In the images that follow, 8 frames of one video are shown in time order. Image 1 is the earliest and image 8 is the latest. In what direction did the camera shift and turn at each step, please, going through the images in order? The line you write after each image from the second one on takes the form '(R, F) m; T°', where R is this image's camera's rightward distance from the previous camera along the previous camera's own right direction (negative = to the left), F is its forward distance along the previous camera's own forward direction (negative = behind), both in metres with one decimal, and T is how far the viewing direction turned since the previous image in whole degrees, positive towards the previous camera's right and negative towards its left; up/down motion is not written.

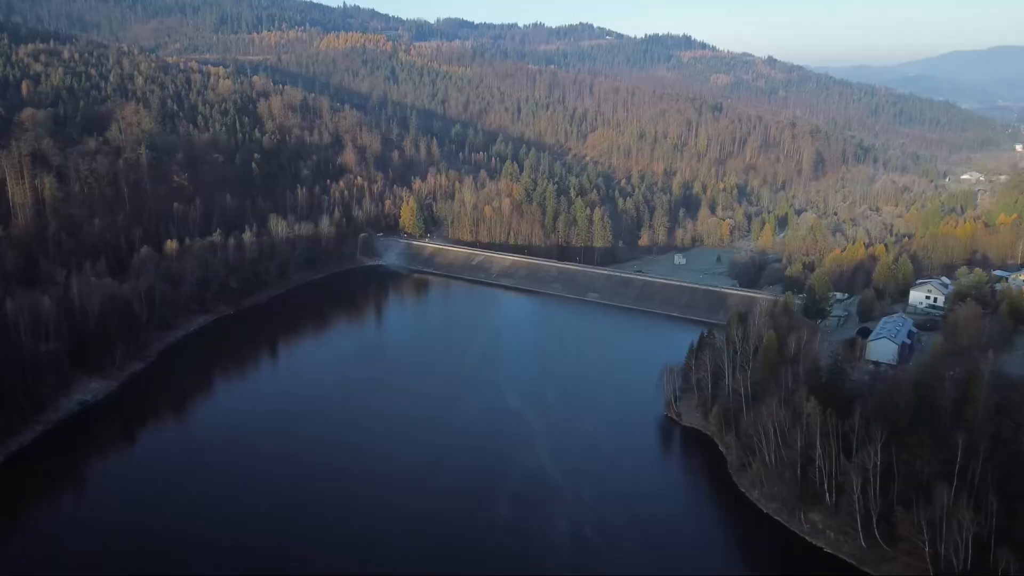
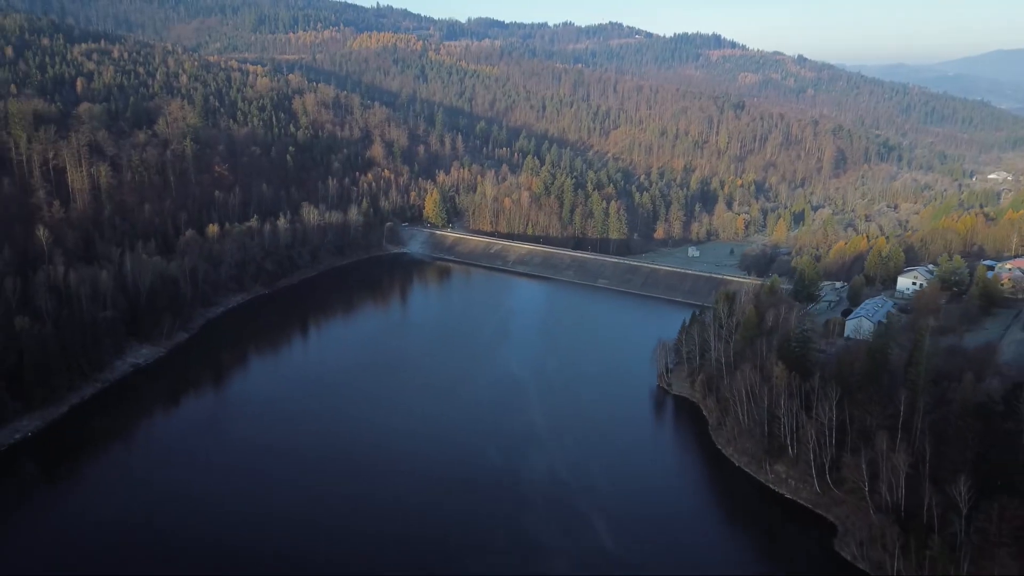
(+0.9, -2.4) m; -2°
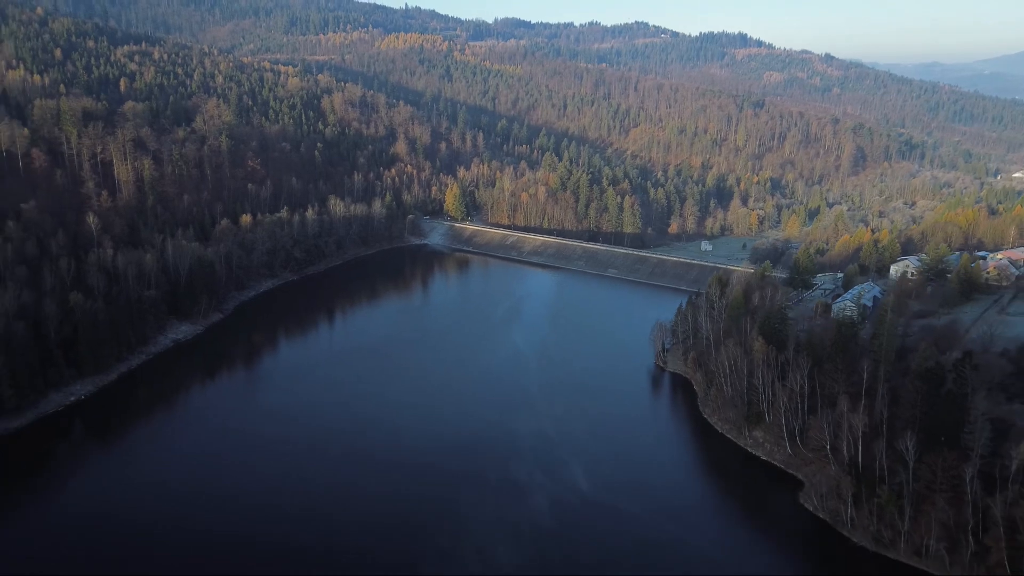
(+0.8, -2.1) m; -2°
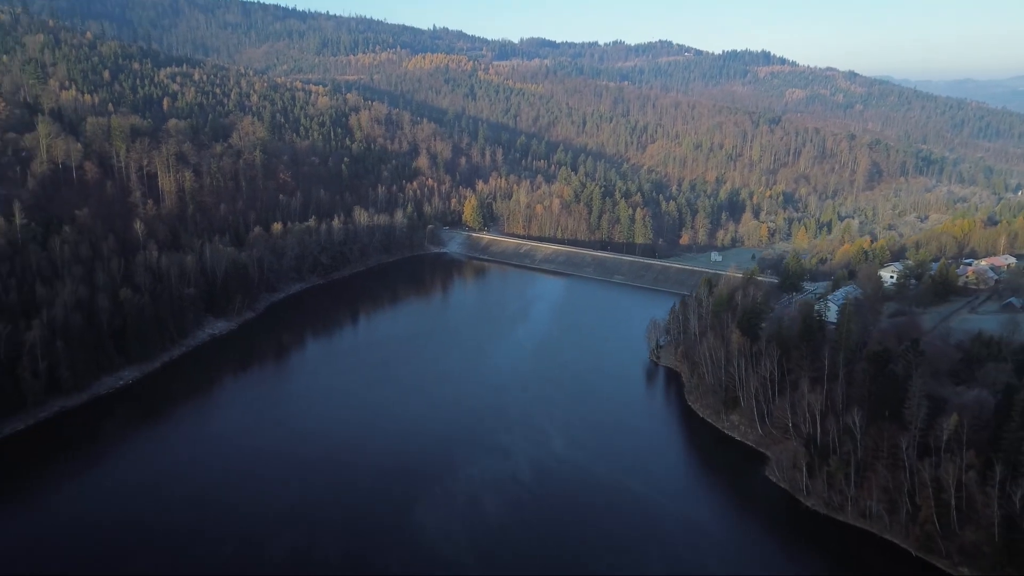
(+1.0, -2.5) m; -2°
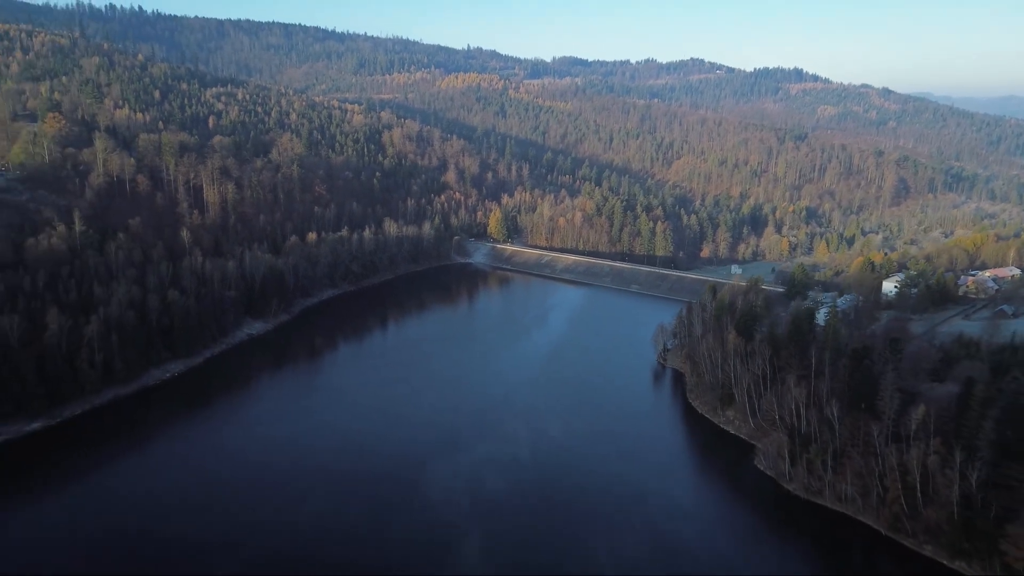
(+0.9, -2.1) m; -3°
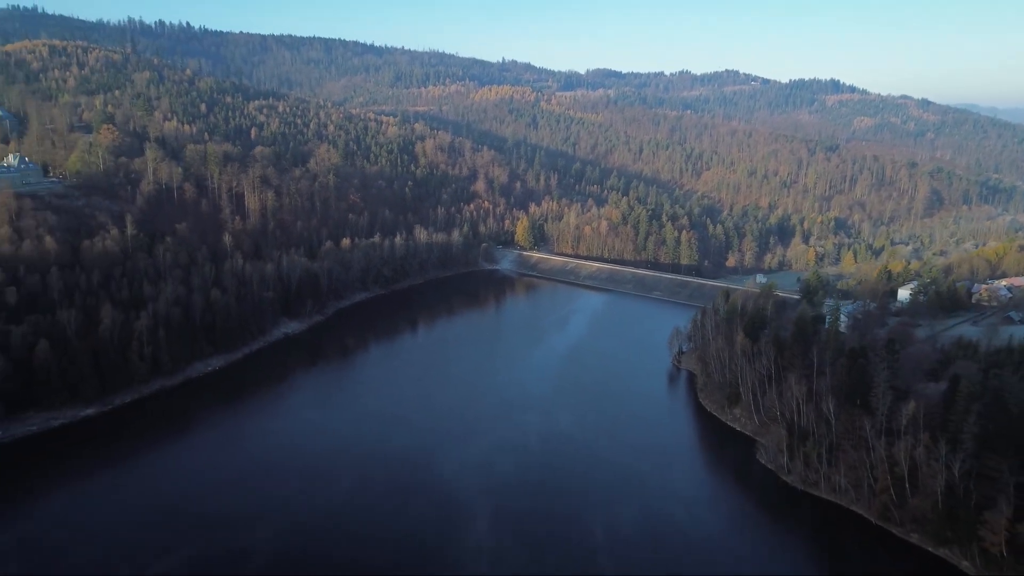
(+0.7, -1.6) m; -3°
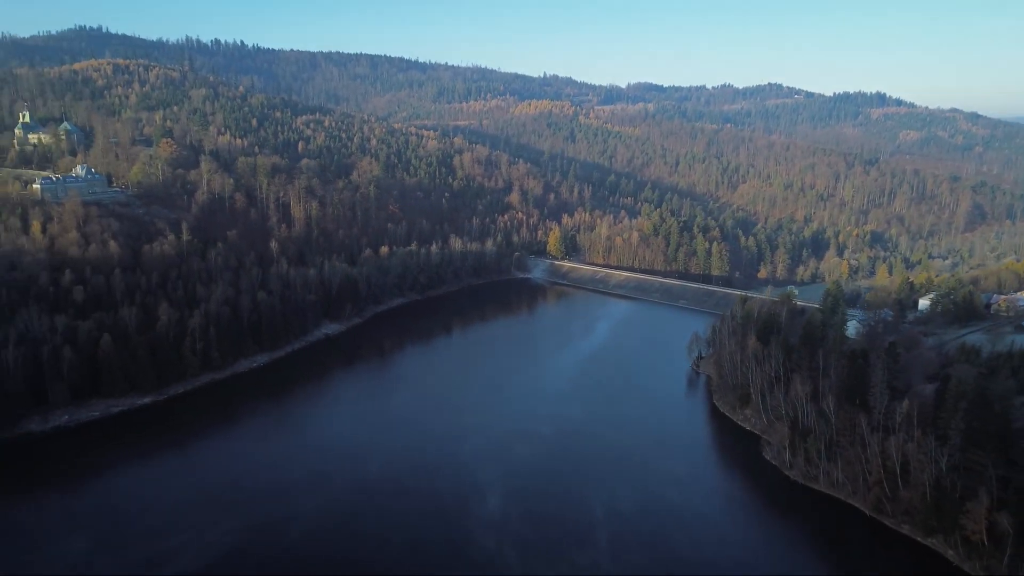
(+0.8, -1.8) m; -3°
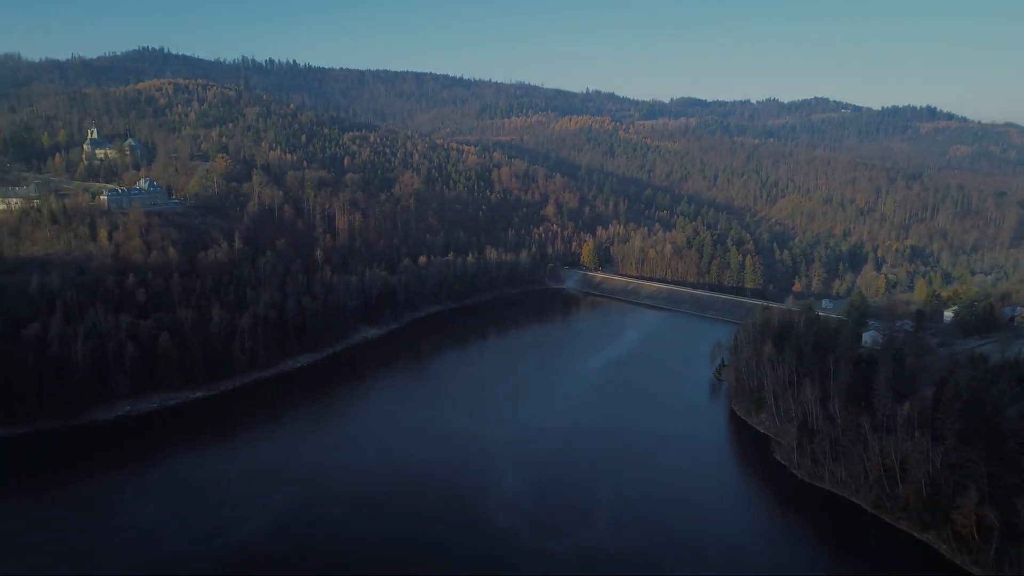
(+0.8, -1.7) m; -4°
